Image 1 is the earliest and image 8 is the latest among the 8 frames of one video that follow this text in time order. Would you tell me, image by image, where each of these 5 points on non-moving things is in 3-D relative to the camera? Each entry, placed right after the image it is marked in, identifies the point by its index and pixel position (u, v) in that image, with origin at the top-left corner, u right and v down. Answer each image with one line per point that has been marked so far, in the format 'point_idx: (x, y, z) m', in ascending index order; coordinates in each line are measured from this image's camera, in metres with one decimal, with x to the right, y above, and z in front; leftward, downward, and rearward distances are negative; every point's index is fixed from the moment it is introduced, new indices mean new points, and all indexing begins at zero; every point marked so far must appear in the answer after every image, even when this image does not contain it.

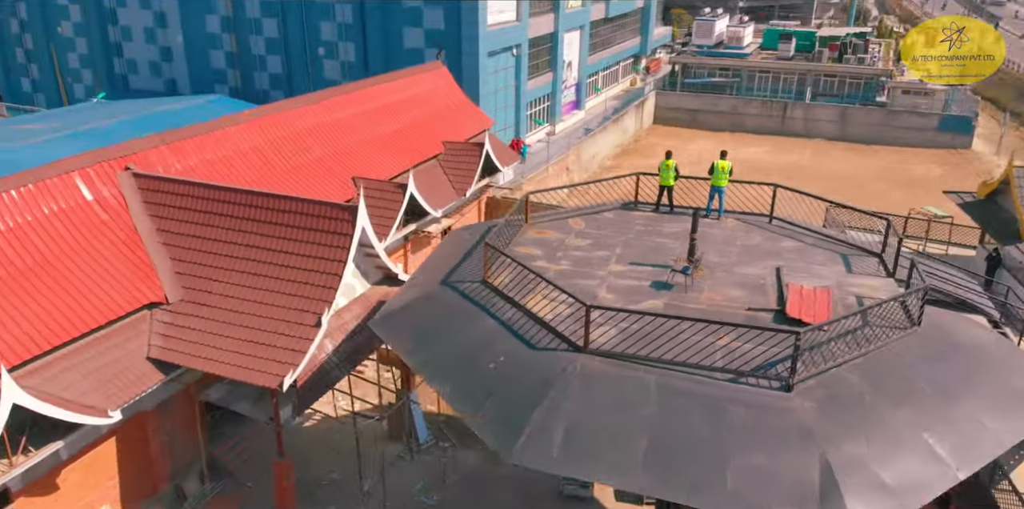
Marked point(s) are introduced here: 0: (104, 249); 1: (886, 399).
0: (-9.1, +0.1, +16.4) m
1: (+4.8, -1.8, +9.6) m
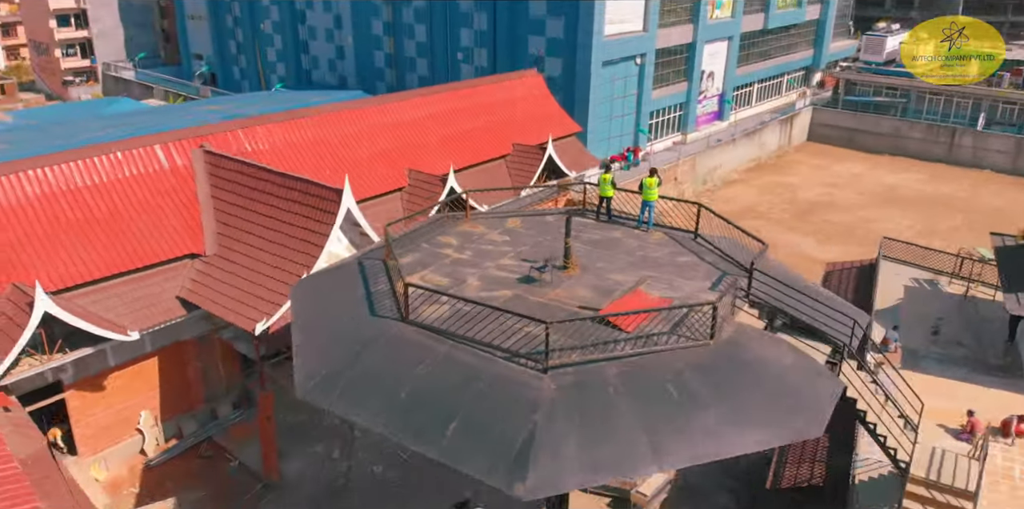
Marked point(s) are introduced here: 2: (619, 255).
0: (-9.7, +1.3, +20.7) m
1: (+1.7, -2.0, +10.6) m
2: (+2.1, 0.0, +15.0) m
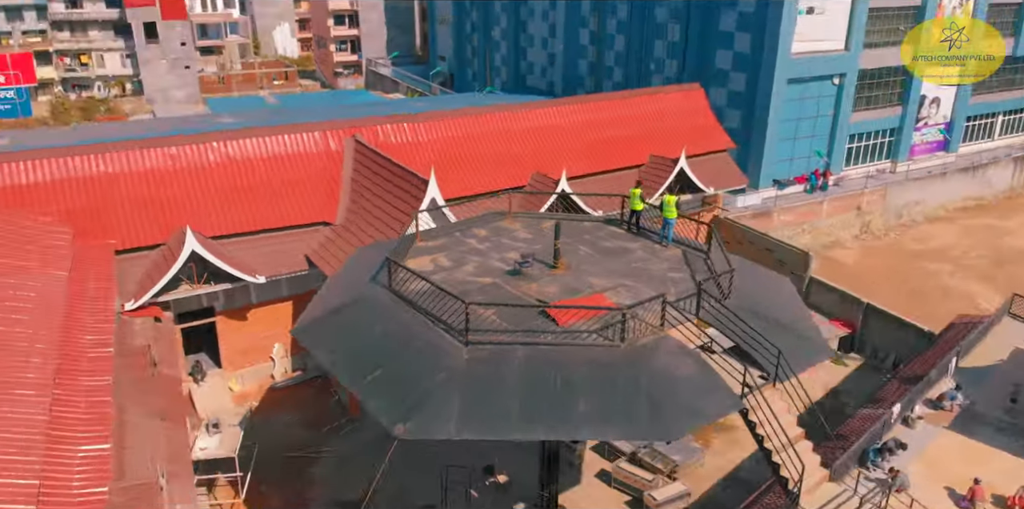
0: (-6.8, +2.4, +25.4) m
1: (+0.2, -1.9, +12.2) m
2: (+2.2, -0.2, +16.3) m
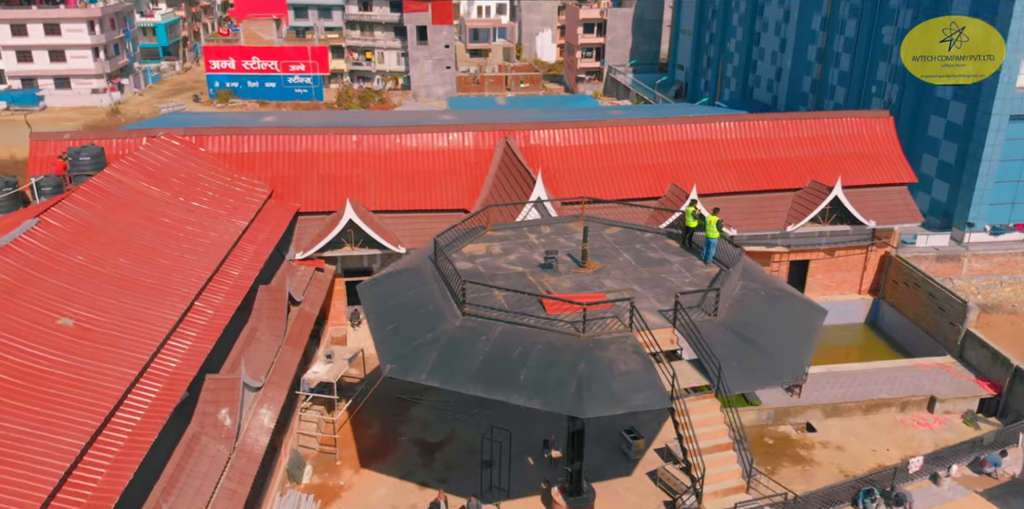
0: (-2.0, +3.1, +29.3) m
1: (-0.4, -1.7, +14.7) m
2: (+3.1, -0.4, +17.8) m
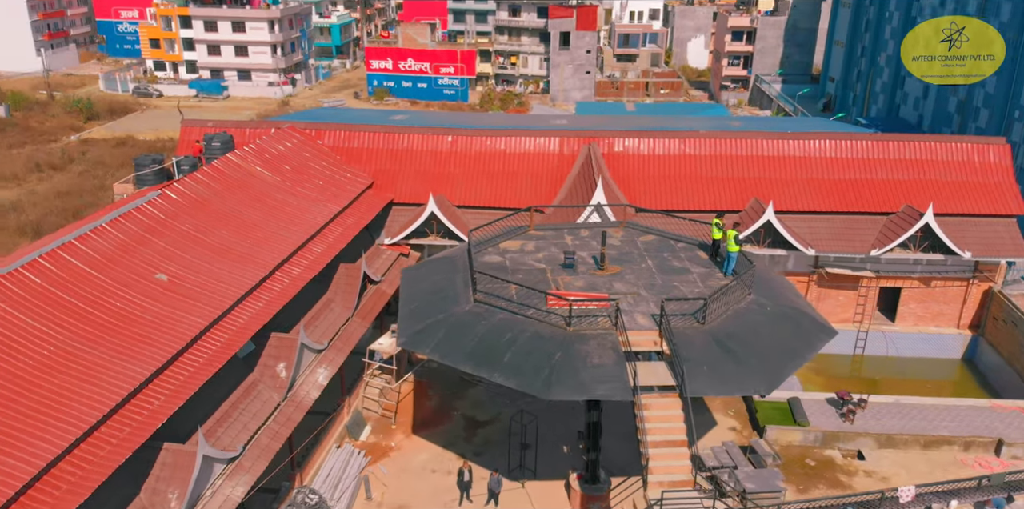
0: (+1.3, +3.2, +31.1) m
1: (-0.5, -1.6, +16.5) m
2: (+3.7, -0.6, +18.8) m
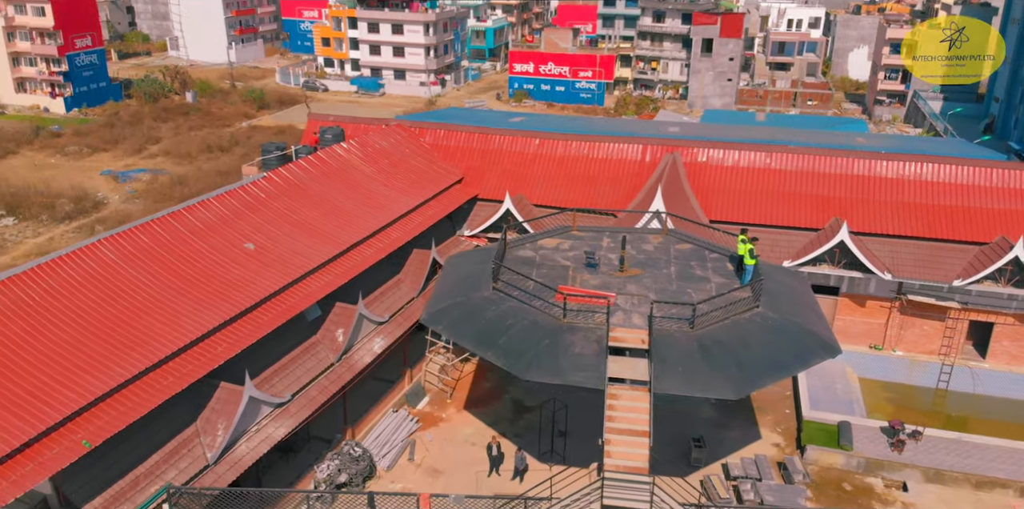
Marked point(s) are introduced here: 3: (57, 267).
0: (+4.7, +3.1, +32.3) m
1: (-0.4, -1.4, +18.3) m
2: (+4.2, -0.8, +19.8) m
3: (-11.4, -0.3, +18.7) m
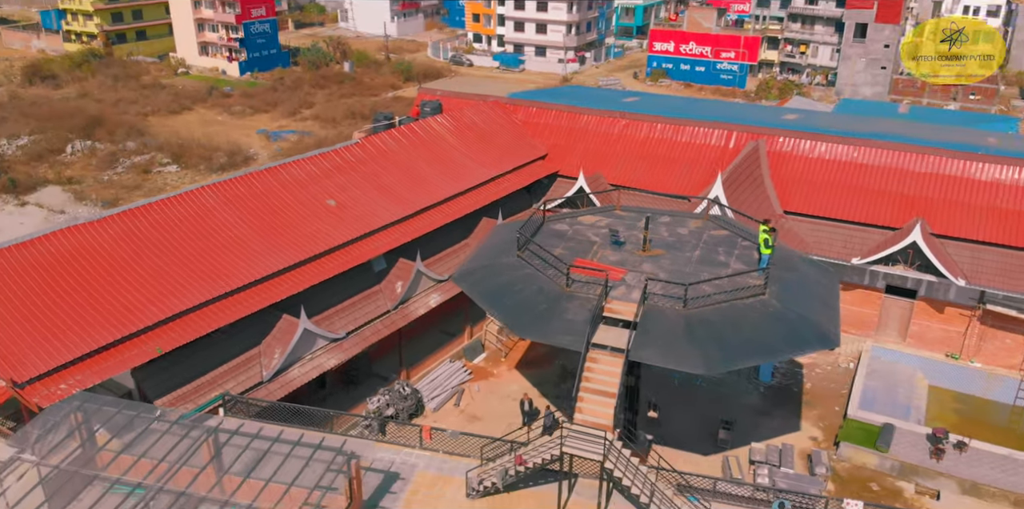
0: (+8.2, +3.8, +32.8) m
1: (0.0, -0.6, +20.3) m
2: (+4.9, -0.3, +20.8) m
3: (-10.6, +1.4, +22.8) m
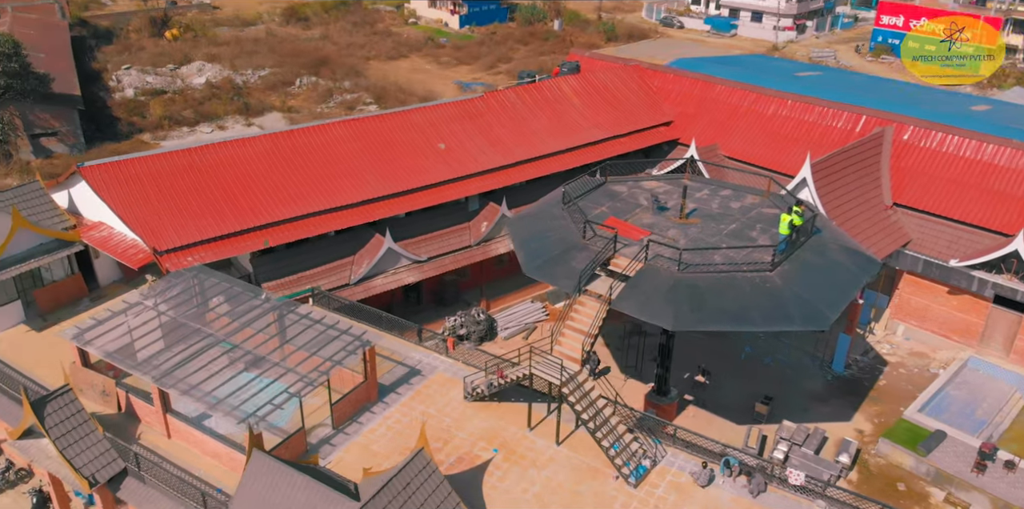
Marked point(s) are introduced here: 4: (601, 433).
0: (+13.0, +4.5, +32.3) m
1: (+1.1, +0.9, +23.0) m
2: (+5.9, +0.5, +22.1) m
3: (-8.0, +4.5, +28.2) m
4: (+2.2, -4.4, +18.6) m
